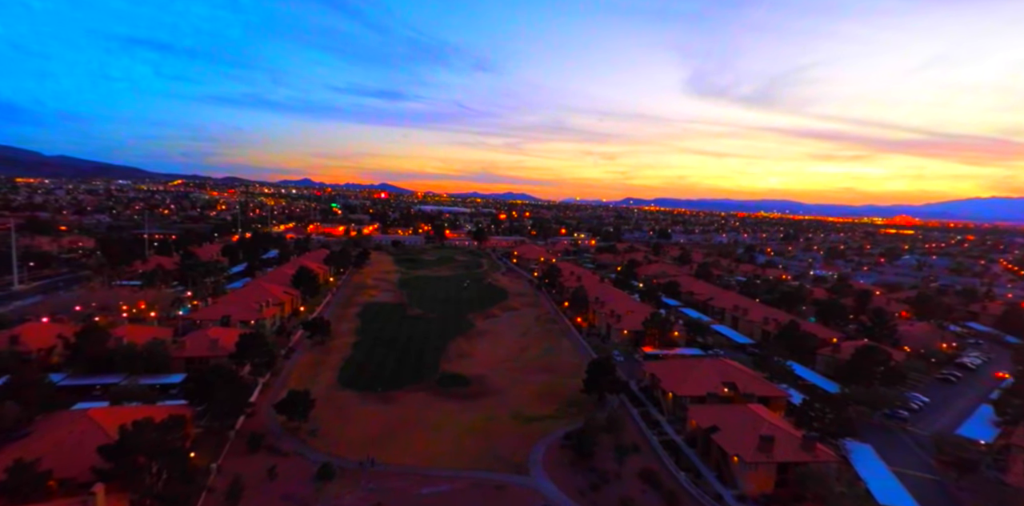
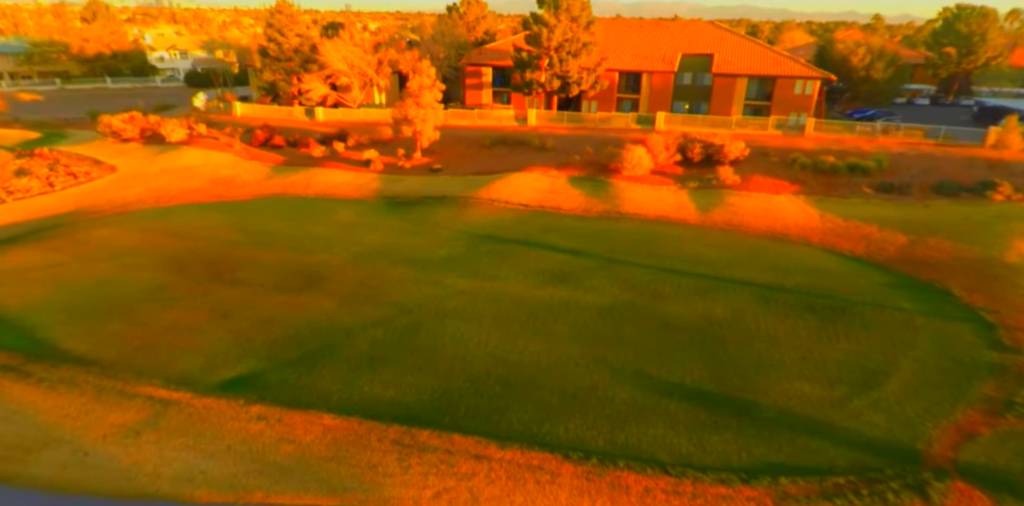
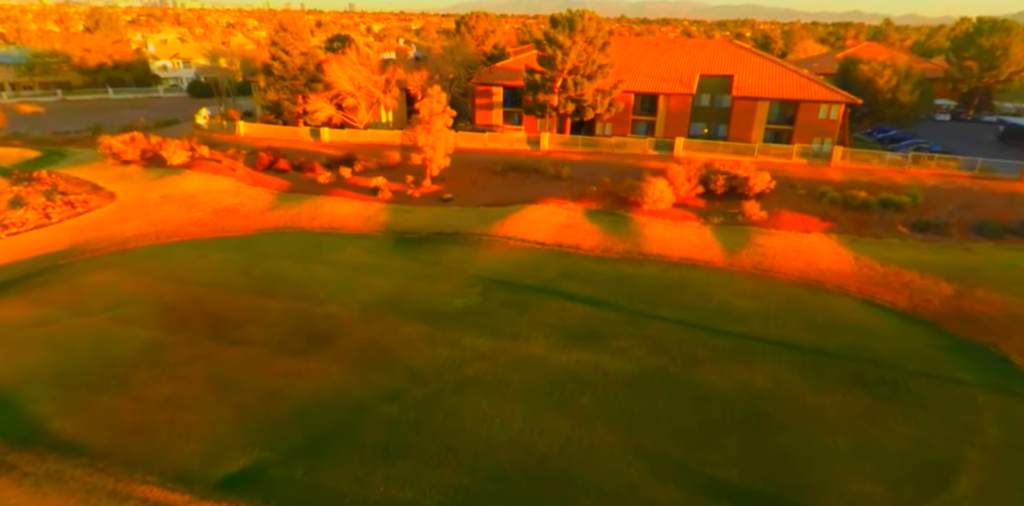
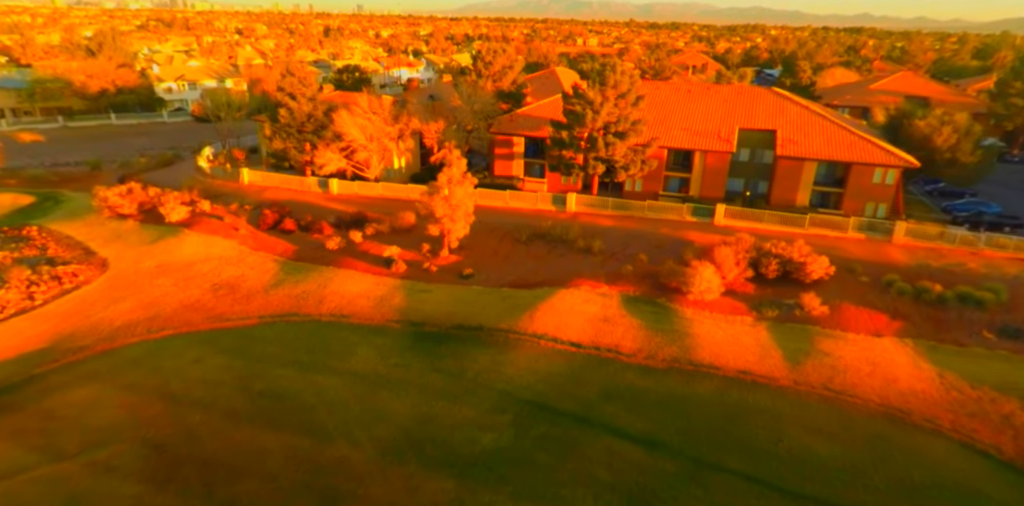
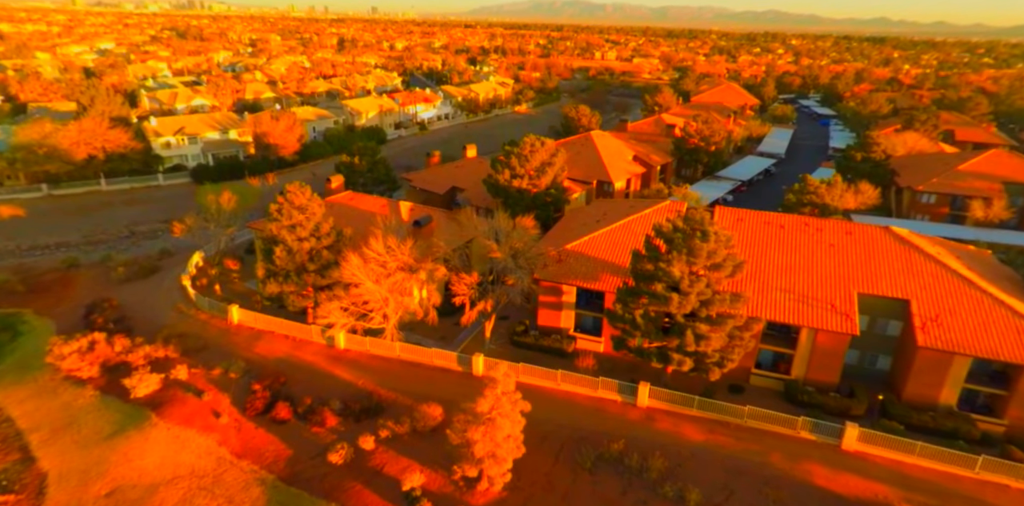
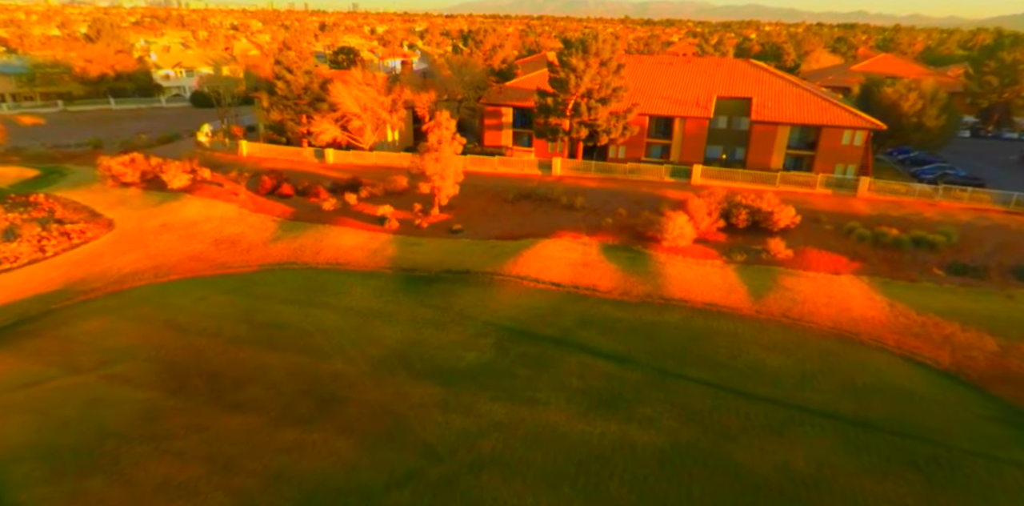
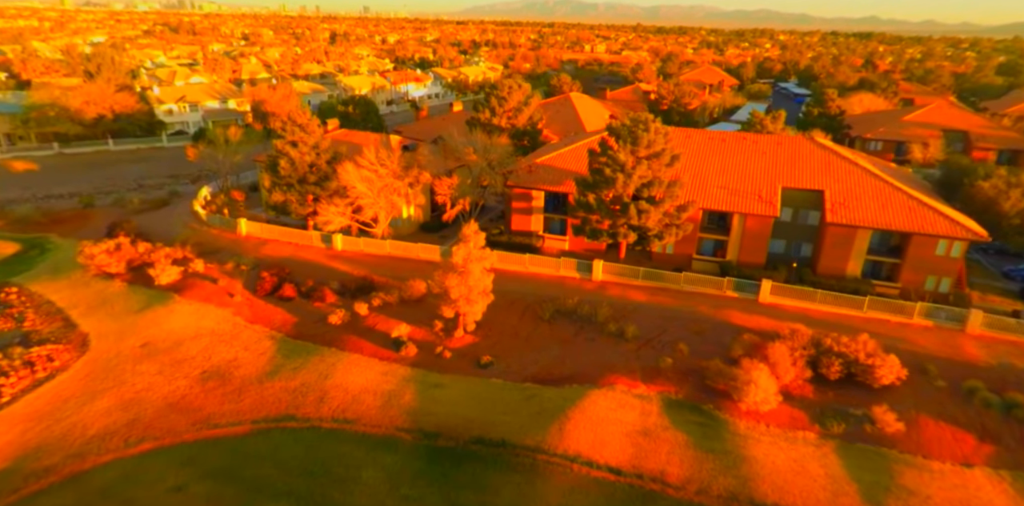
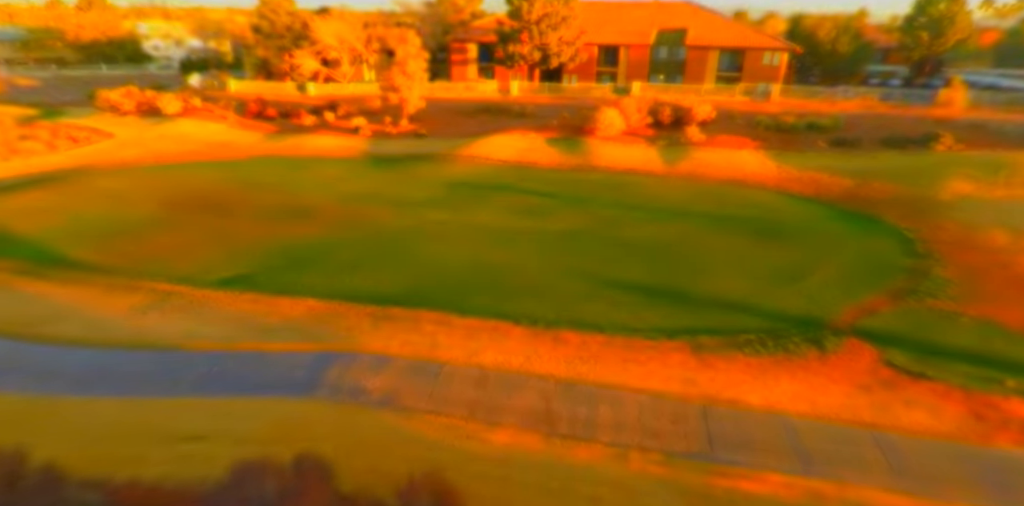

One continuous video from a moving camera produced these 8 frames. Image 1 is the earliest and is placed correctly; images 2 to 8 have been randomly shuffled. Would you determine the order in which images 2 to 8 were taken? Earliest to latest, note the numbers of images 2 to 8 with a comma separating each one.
8, 2, 3, 6, 4, 7, 5
